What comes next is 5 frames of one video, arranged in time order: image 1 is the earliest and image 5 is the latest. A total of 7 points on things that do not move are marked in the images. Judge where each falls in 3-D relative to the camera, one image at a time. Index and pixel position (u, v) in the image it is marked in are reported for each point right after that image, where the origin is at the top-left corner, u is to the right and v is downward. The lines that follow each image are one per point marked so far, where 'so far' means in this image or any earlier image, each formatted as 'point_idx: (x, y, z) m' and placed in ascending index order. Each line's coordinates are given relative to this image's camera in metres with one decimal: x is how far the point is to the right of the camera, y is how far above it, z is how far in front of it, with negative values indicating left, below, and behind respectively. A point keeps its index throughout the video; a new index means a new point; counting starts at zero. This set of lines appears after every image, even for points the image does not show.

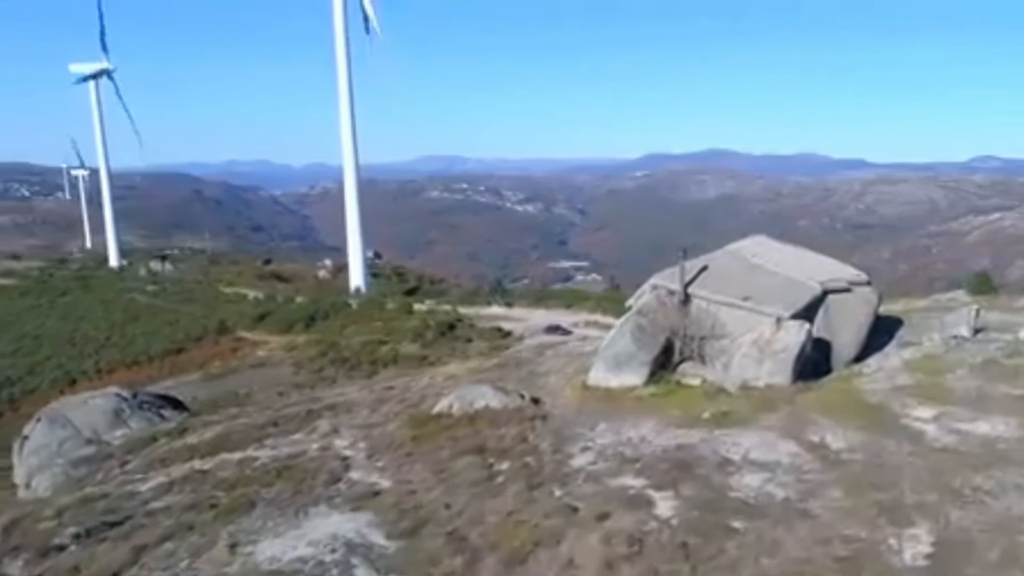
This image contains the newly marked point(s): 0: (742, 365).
0: (+3.9, -1.3, +19.4) m
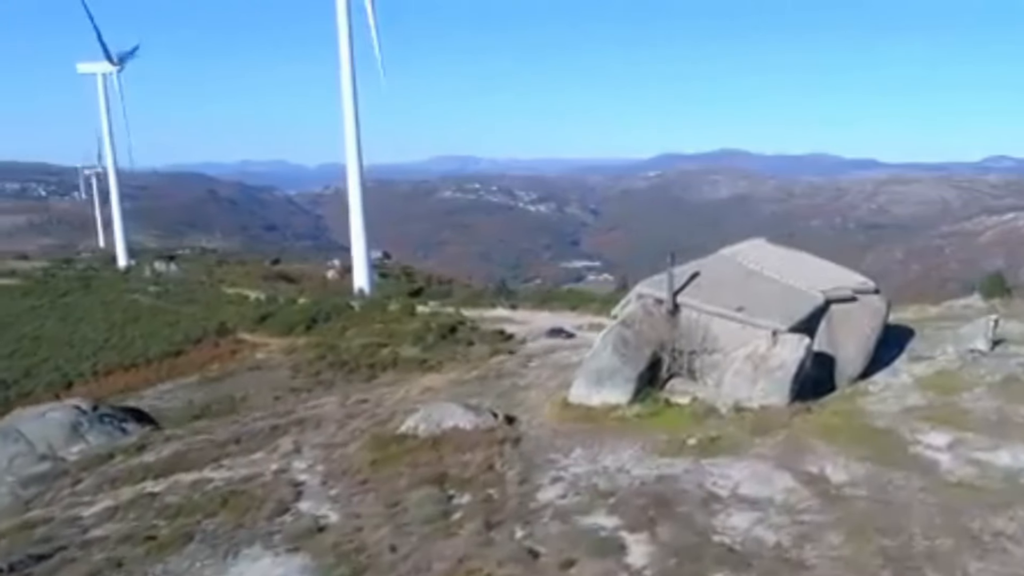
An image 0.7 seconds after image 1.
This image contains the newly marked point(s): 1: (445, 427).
0: (+3.4, -1.5, +17.5) m
1: (-1.1, -2.3, +19.1) m
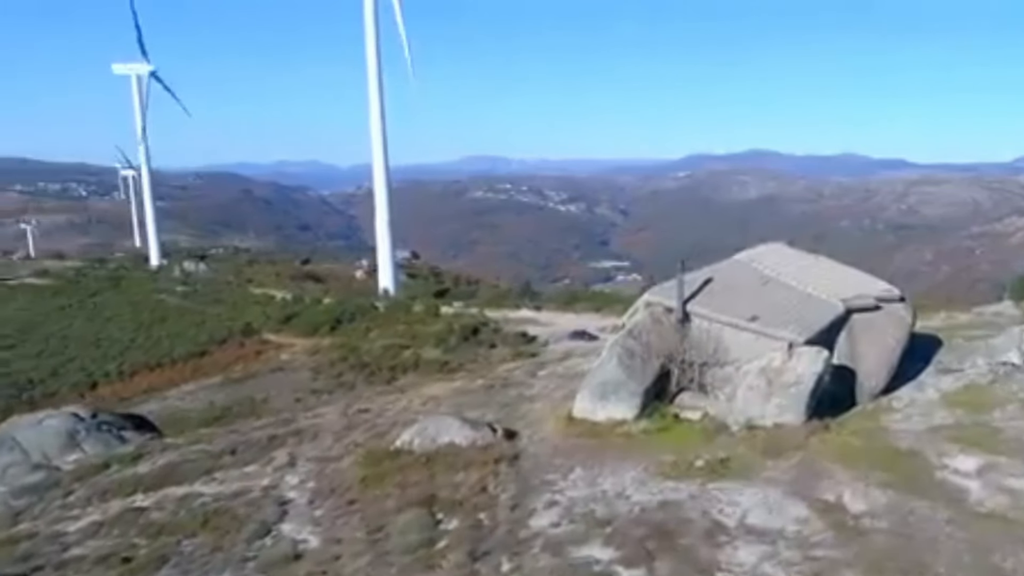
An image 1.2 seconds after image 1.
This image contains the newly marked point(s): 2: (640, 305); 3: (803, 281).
0: (+3.3, -1.6, +16.3) m
1: (-1.1, -2.4, +18.0) m
2: (+2.1, -0.3, +19.0) m
3: (+4.7, +0.1, +18.5) m
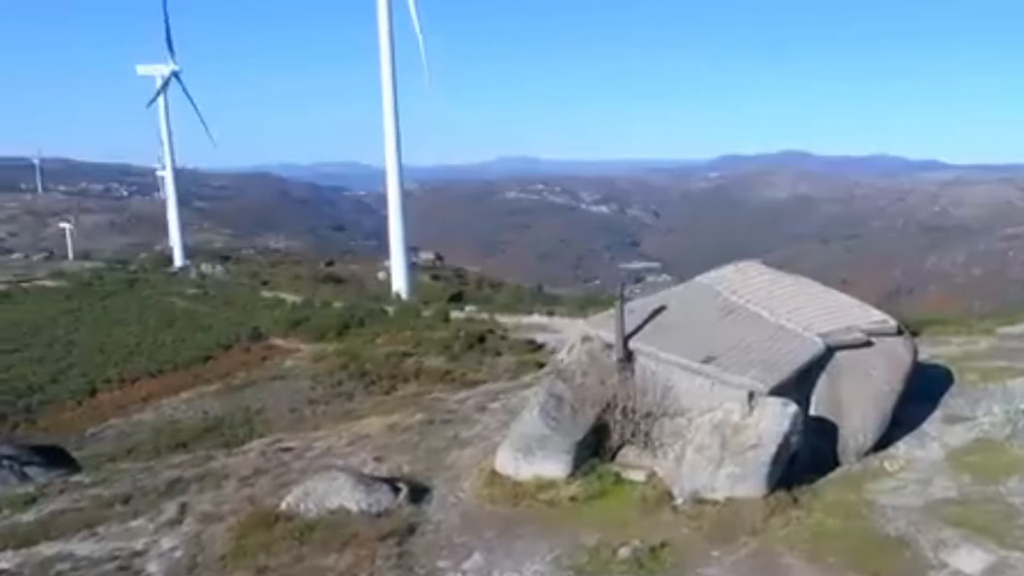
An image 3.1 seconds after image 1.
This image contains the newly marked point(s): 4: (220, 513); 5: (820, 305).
0: (+2.1, -2.0, +12.9) m
1: (-2.4, -2.8, +14.7) m
2: (+0.9, -0.7, +15.6) m
3: (+3.5, -0.3, +15.0) m
4: (-4.5, -3.4, +17.4) m
5: (+4.1, -0.2, +15.5) m
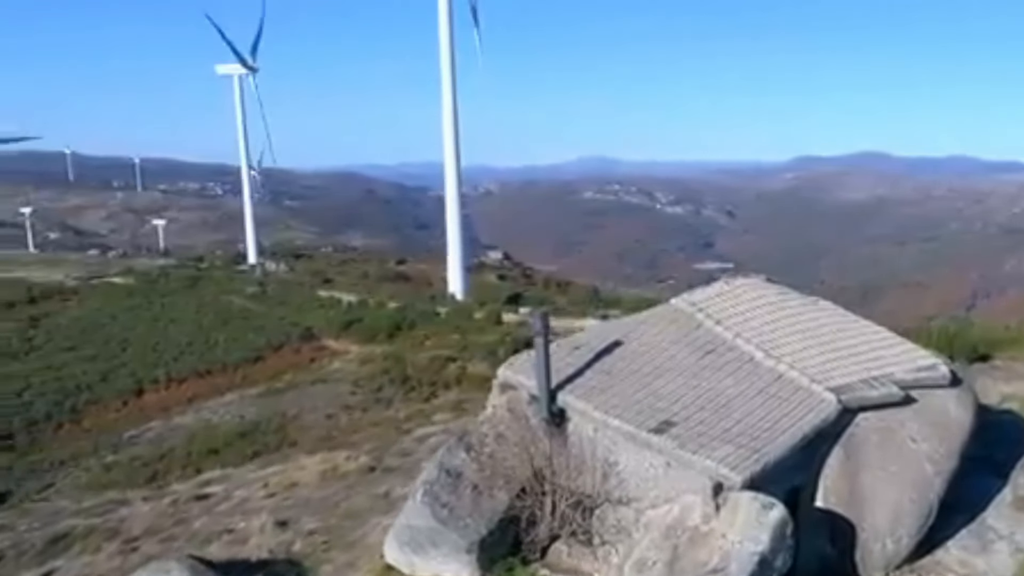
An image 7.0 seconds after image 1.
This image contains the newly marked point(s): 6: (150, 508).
0: (+0.9, -2.3, +8.7) m
1: (-3.4, -3.1, +10.8) m
2: (-0.1, -0.9, +11.4) m
3: (+2.5, -0.6, +10.7) m
4: (-5.3, -3.7, +13.6) m
5: (+3.2, -0.5, +11.1) m
6: (-6.0, -3.6, +18.3) m
